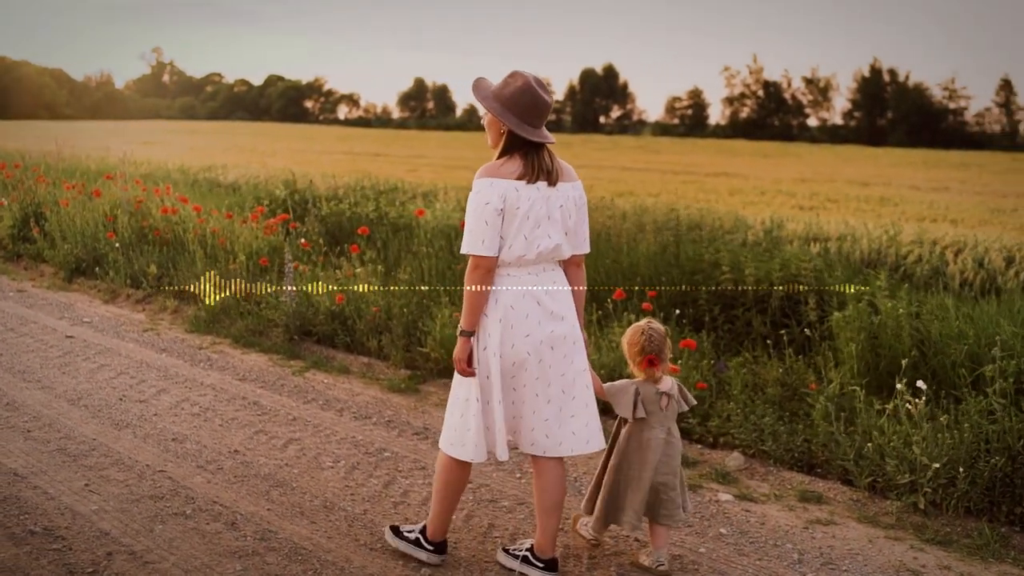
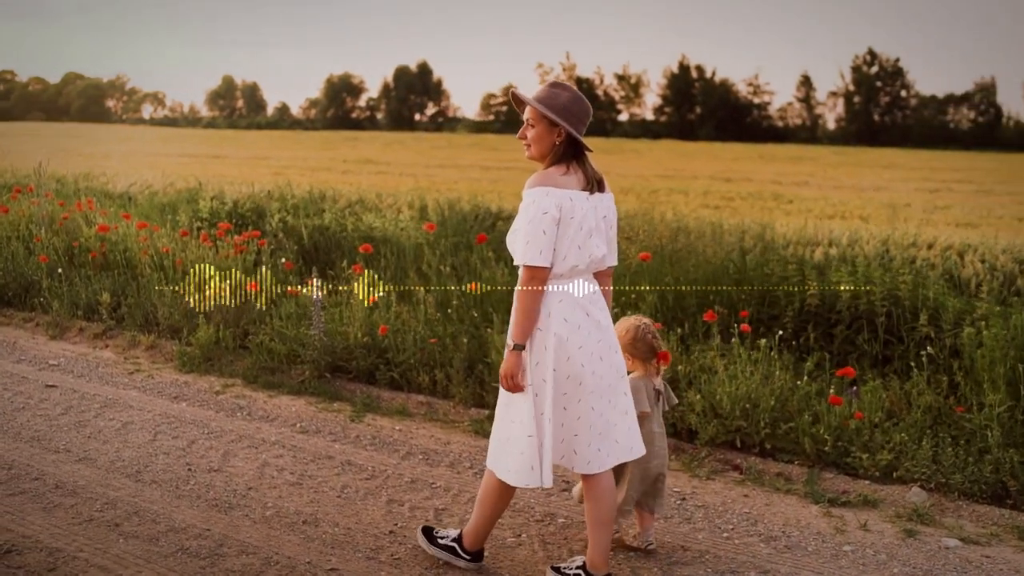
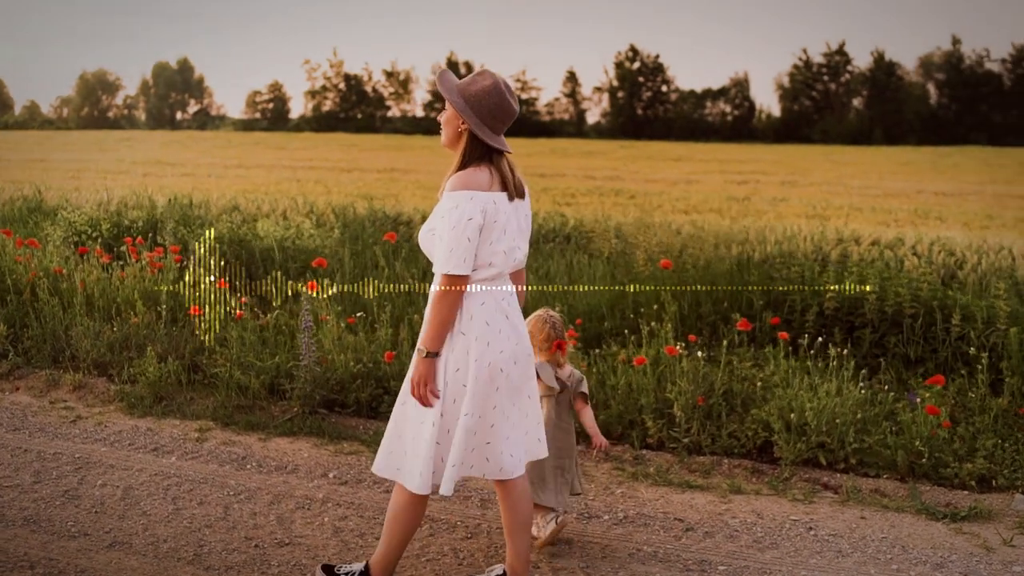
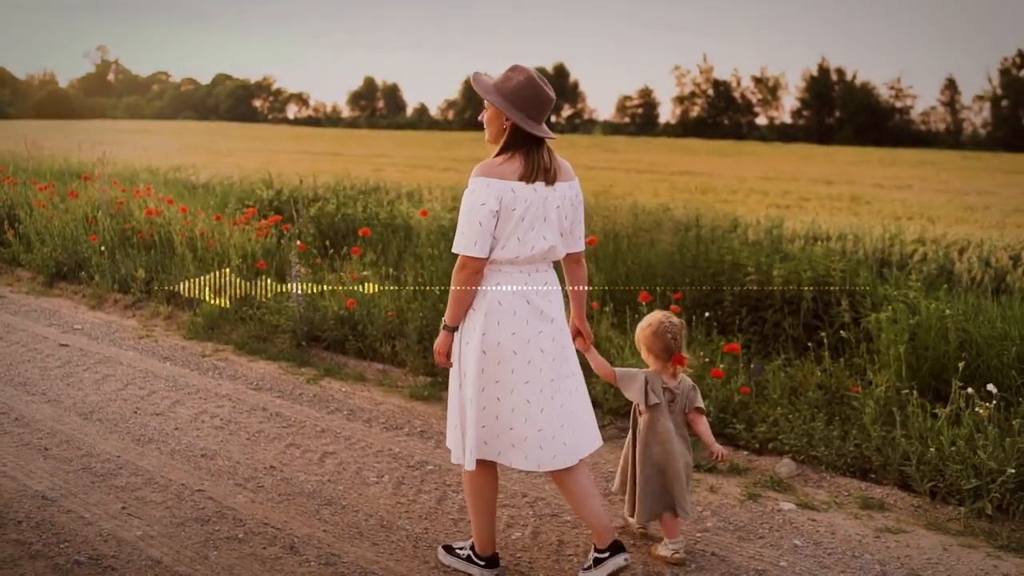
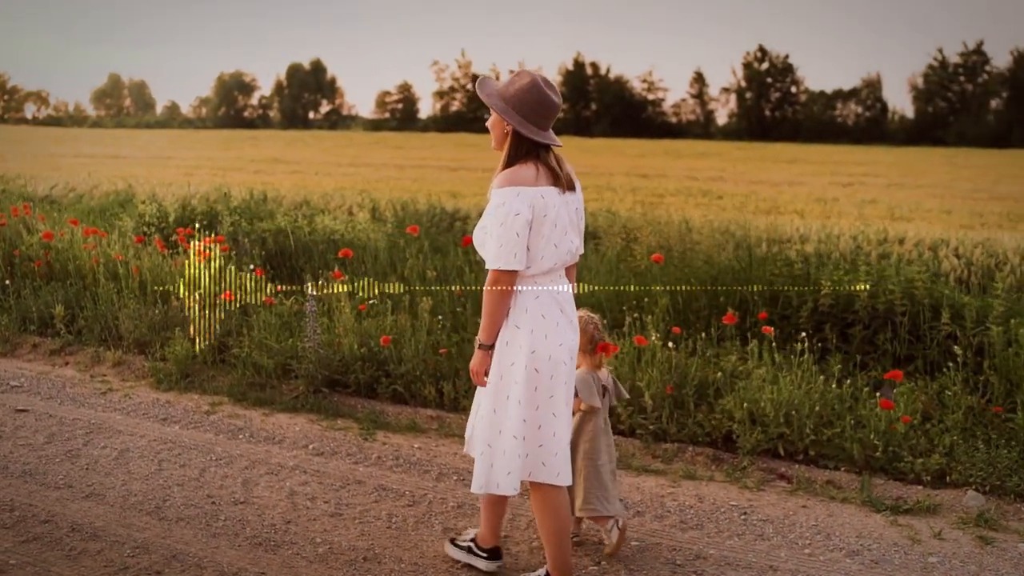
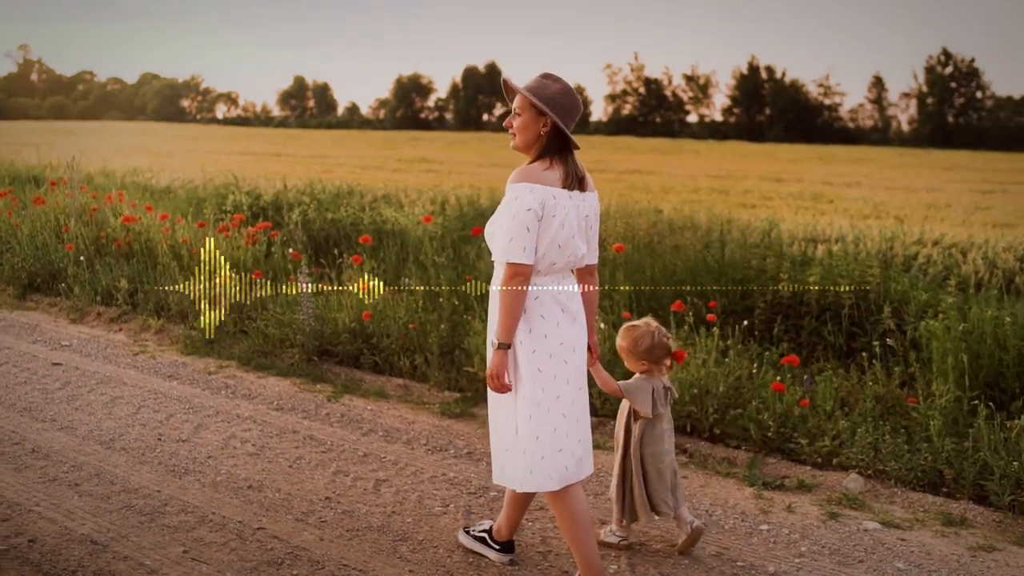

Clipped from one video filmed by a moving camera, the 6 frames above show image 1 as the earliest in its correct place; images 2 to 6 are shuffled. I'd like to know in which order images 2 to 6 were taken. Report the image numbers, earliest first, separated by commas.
4, 6, 2, 5, 3
